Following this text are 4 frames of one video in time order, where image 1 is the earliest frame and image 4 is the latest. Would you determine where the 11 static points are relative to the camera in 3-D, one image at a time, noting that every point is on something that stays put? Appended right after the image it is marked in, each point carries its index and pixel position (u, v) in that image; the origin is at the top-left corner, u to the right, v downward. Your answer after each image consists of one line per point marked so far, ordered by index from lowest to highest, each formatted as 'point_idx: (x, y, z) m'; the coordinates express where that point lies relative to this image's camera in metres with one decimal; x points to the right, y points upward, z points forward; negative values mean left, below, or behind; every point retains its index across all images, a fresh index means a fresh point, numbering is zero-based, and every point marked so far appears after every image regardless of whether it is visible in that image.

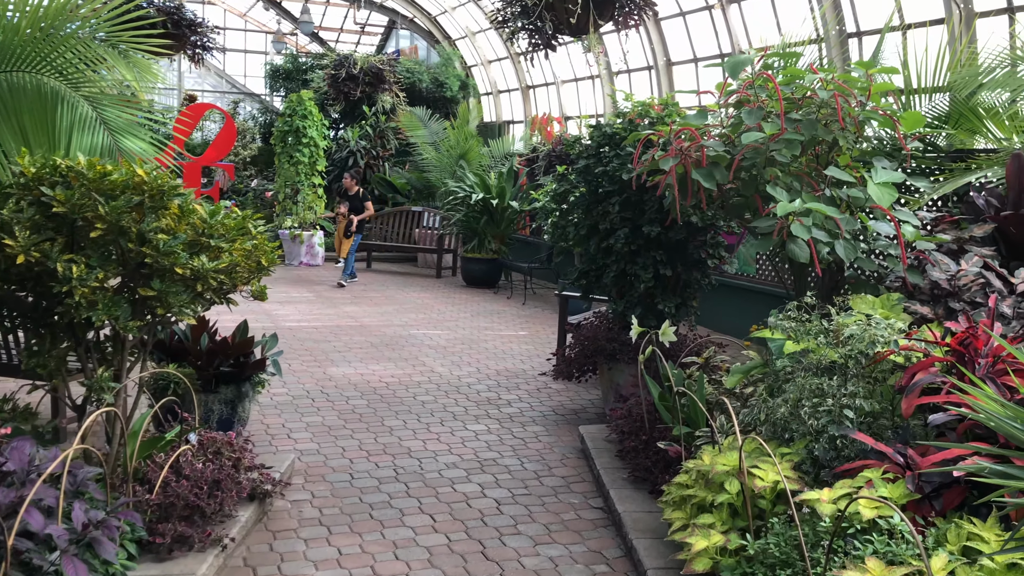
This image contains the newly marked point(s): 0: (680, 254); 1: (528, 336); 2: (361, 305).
0: (+0.9, +0.2, +4.8) m
1: (+0.1, -0.4, +7.5) m
2: (-1.5, -0.2, +8.9) m
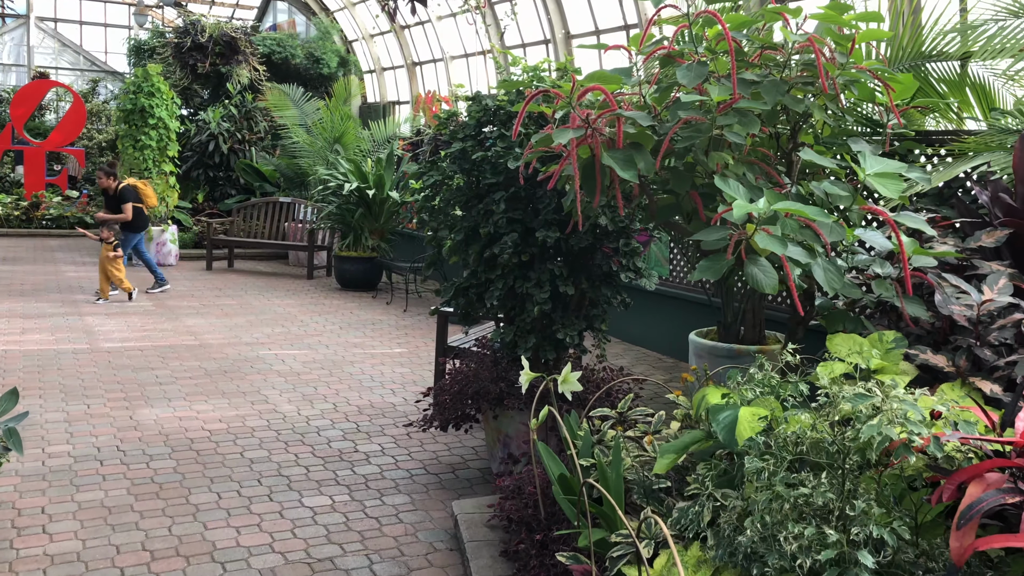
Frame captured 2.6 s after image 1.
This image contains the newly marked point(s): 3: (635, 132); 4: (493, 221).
0: (+0.3, +0.1, +3.7) m
1: (-0.8, -0.5, +6.3) m
2: (-2.5, -0.2, +7.5) m
3: (+0.3, +0.4, +2.3) m
4: (-0.1, +0.3, +3.6) m
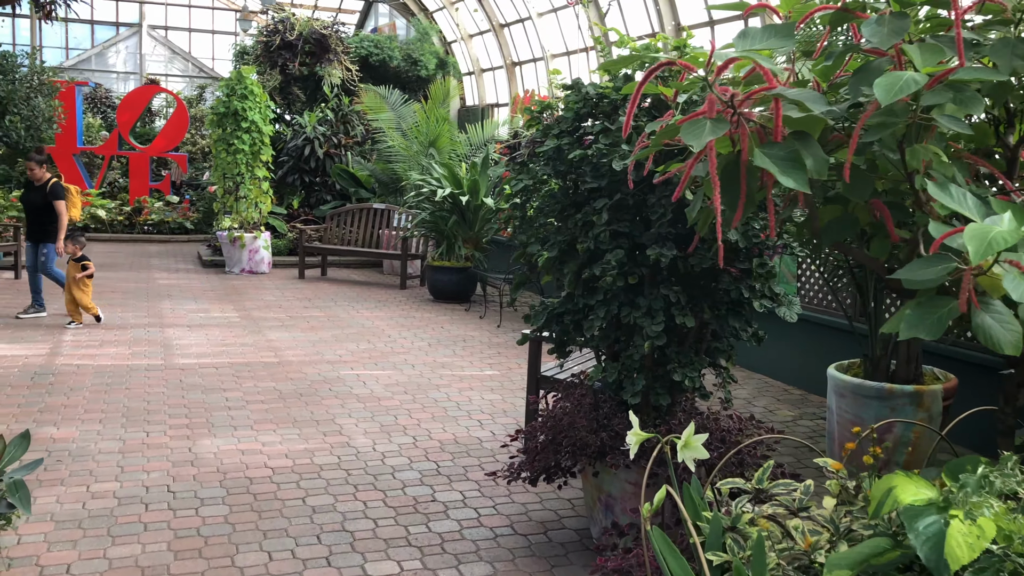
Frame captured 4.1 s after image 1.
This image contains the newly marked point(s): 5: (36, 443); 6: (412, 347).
0: (+0.6, 0.0, +3.0) m
1: (-0.1, -0.6, +5.7) m
2: (-1.7, -0.3, +7.1) m
3: (+0.5, +0.3, +1.6) m
4: (+0.3, +0.2, +3.0) m
5: (-2.1, -0.7, +4.1) m
6: (-0.7, -0.4, +6.6) m
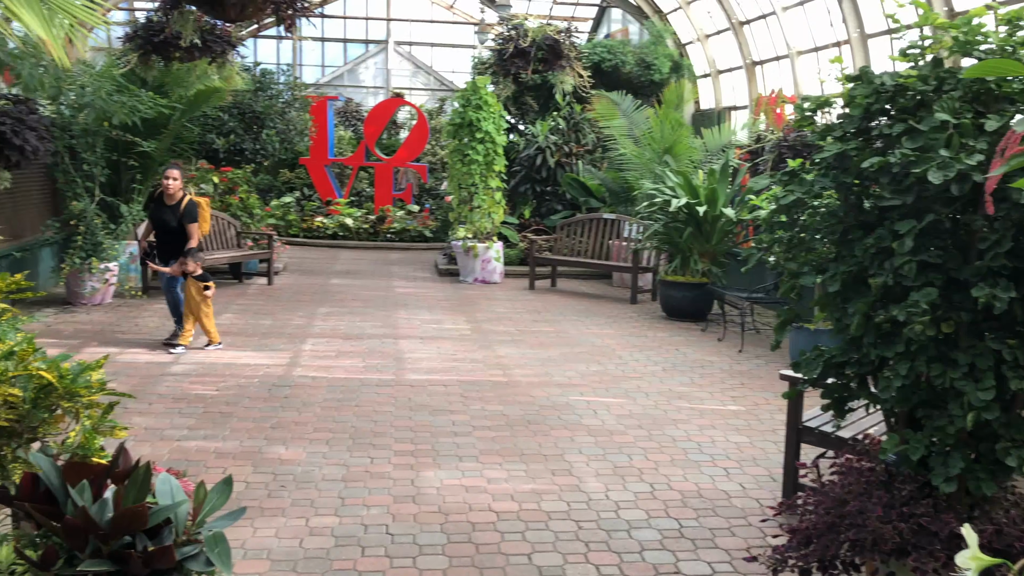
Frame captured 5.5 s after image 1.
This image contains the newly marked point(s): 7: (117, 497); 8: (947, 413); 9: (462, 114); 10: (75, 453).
0: (+1.4, -0.1, +2.3) m
1: (+1.3, -0.7, +5.1) m
2: (+0.1, -0.4, +6.8) m
3: (+0.9, +0.2, +0.9) m
4: (+1.0, +0.1, +2.4) m
5: (-1.1, -0.8, +4.0) m
6: (+0.9, -0.6, +6.1) m
7: (-0.9, -0.5, +2.2) m
8: (+1.1, -0.3, +2.3) m
9: (-0.6, +1.9, +9.9) m
10: (-1.2, -0.4, +2.4) m
